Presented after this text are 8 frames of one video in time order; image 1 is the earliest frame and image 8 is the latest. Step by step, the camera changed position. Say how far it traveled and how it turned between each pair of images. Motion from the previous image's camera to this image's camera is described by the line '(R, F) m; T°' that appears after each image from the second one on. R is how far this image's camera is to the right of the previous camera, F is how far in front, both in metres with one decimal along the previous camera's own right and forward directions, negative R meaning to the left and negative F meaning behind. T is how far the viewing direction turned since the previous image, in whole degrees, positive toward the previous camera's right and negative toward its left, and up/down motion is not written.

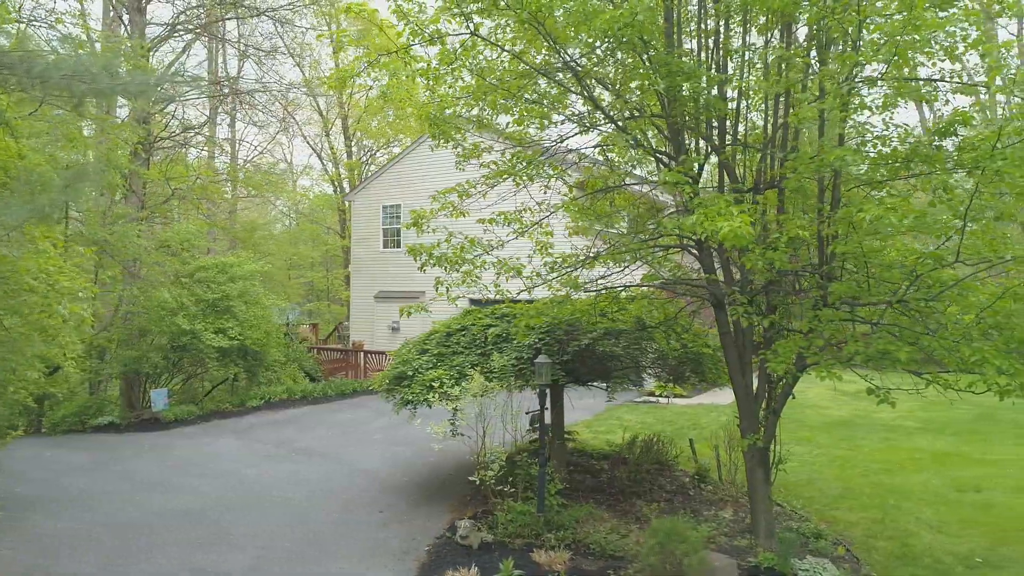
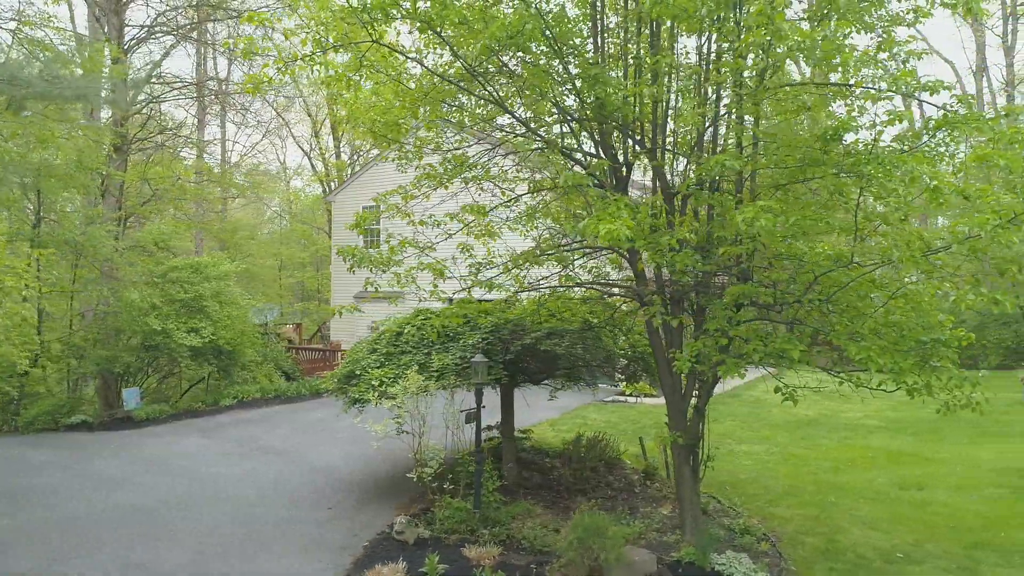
(+0.6, -0.1) m; 0°
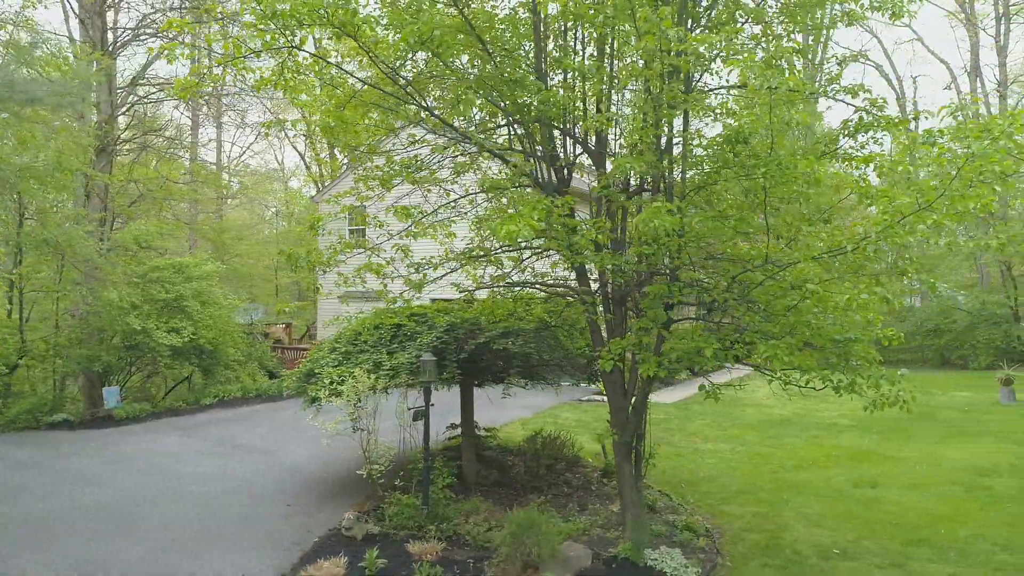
(+0.5, -0.1) m; 0°
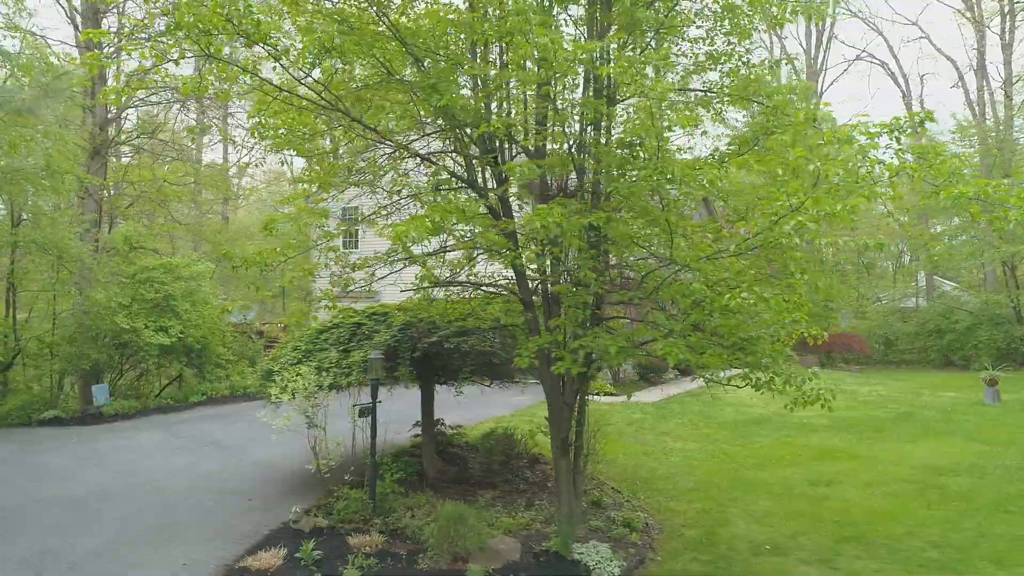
(+0.7, -0.1) m; -1°
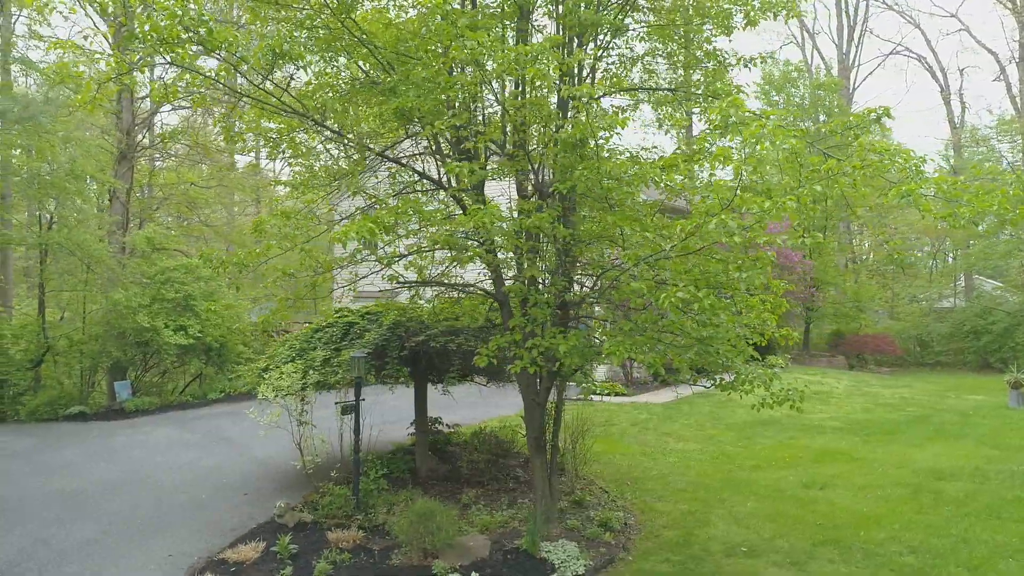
(+0.6, 0.0) m; -3°
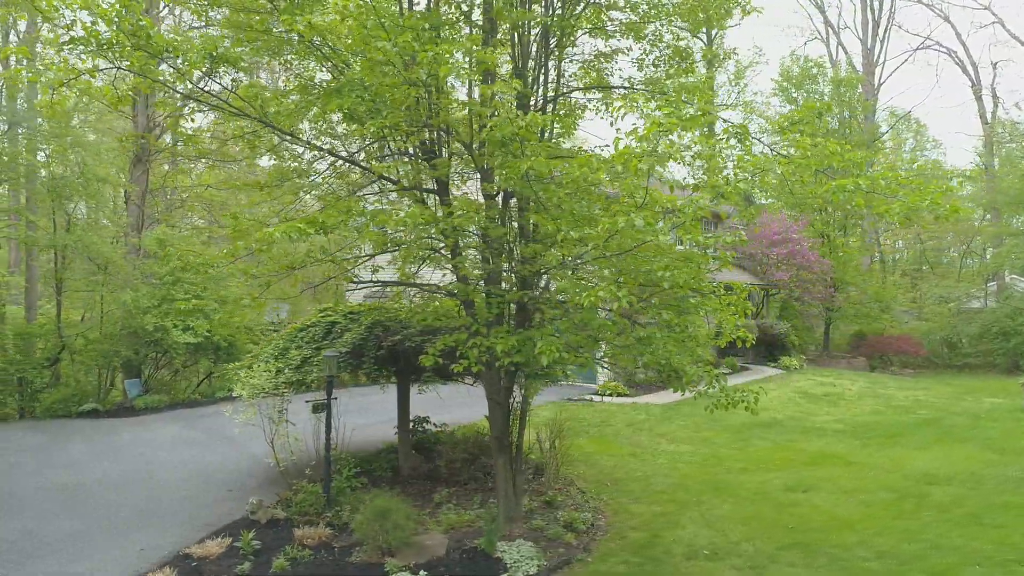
(+0.6, 0.0) m; -2°
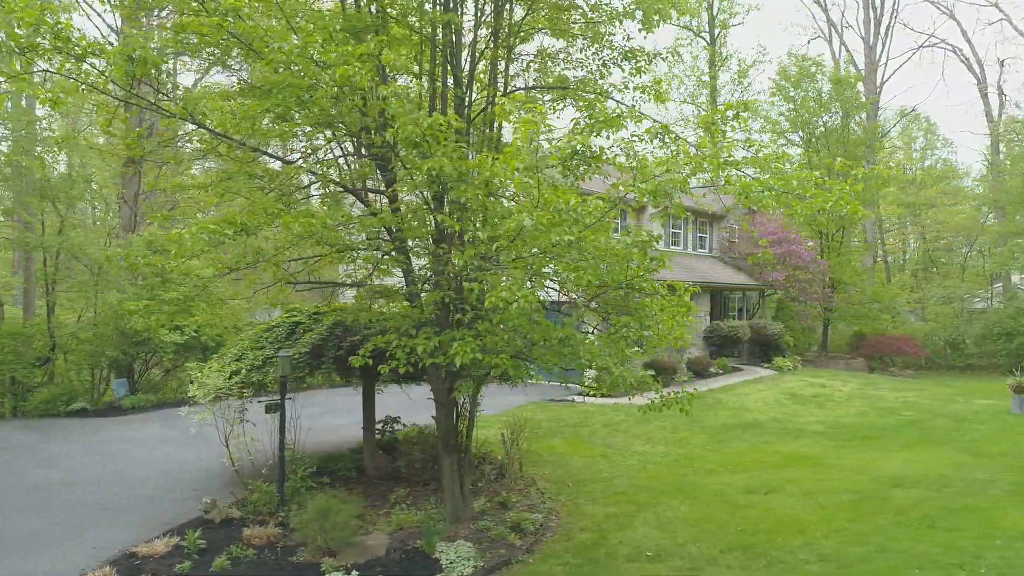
(+0.6, 0.0) m; -1°
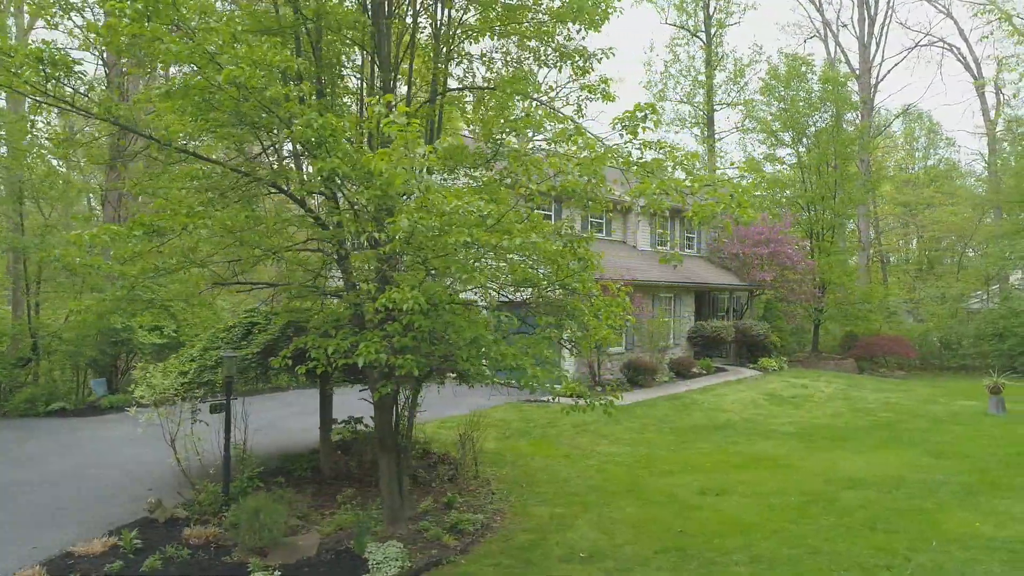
(+0.6, 0.0) m; 0°
